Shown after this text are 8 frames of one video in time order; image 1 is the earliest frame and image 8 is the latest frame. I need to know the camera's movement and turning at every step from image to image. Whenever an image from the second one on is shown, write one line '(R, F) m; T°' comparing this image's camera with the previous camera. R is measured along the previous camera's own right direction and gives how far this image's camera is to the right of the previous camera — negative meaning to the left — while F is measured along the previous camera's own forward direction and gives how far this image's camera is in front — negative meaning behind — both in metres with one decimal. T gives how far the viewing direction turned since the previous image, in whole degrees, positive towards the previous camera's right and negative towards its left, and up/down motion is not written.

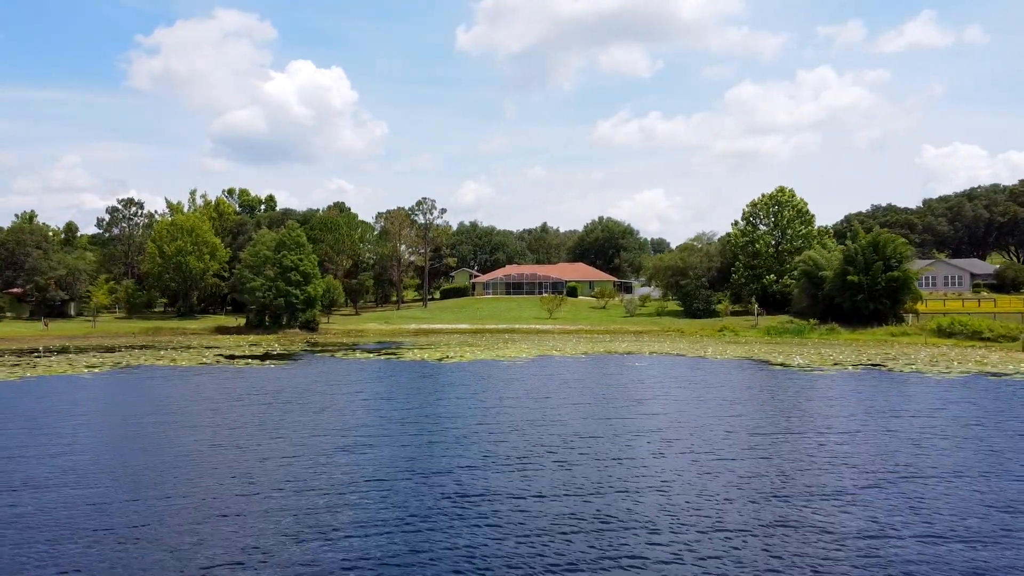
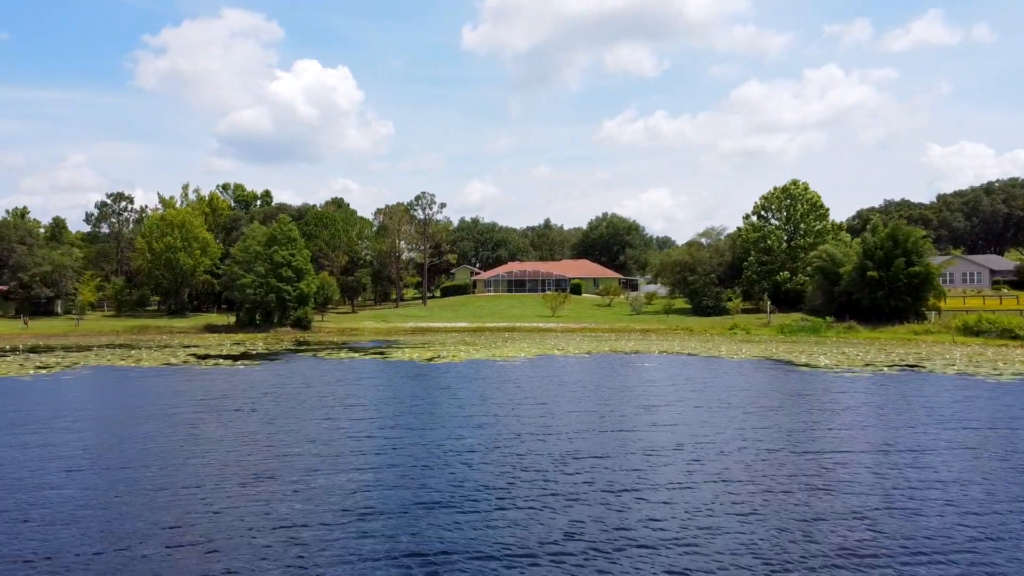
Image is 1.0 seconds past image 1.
(+0.3, +2.6) m; 0°
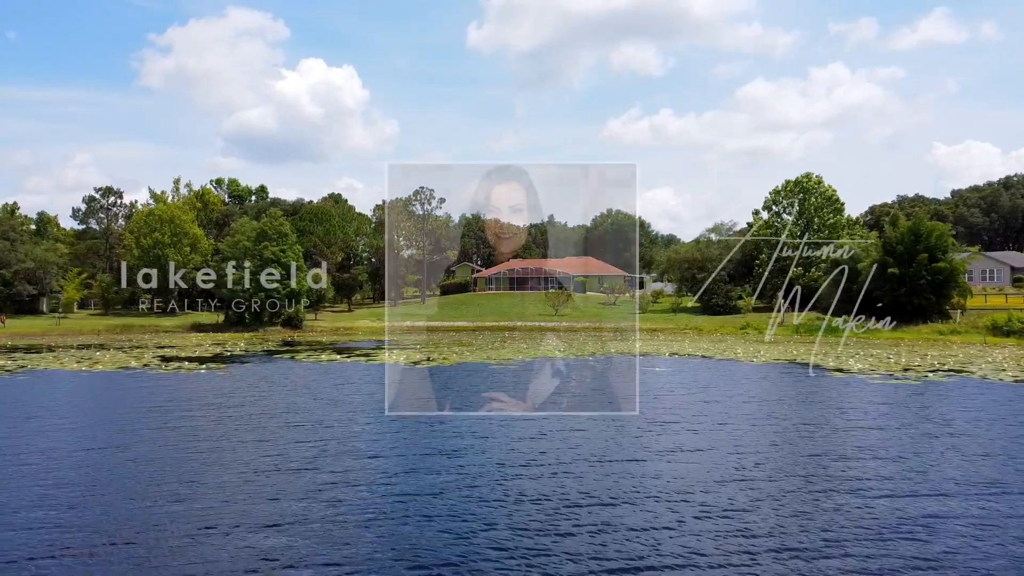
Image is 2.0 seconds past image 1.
(+0.3, +2.7) m; 0°
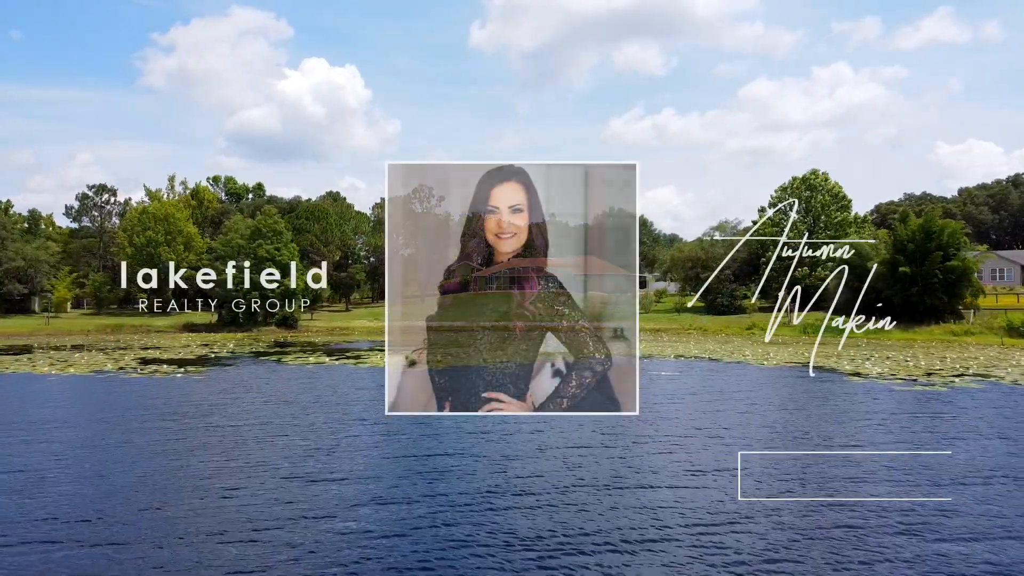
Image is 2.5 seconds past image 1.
(+0.2, +1.3) m; 0°
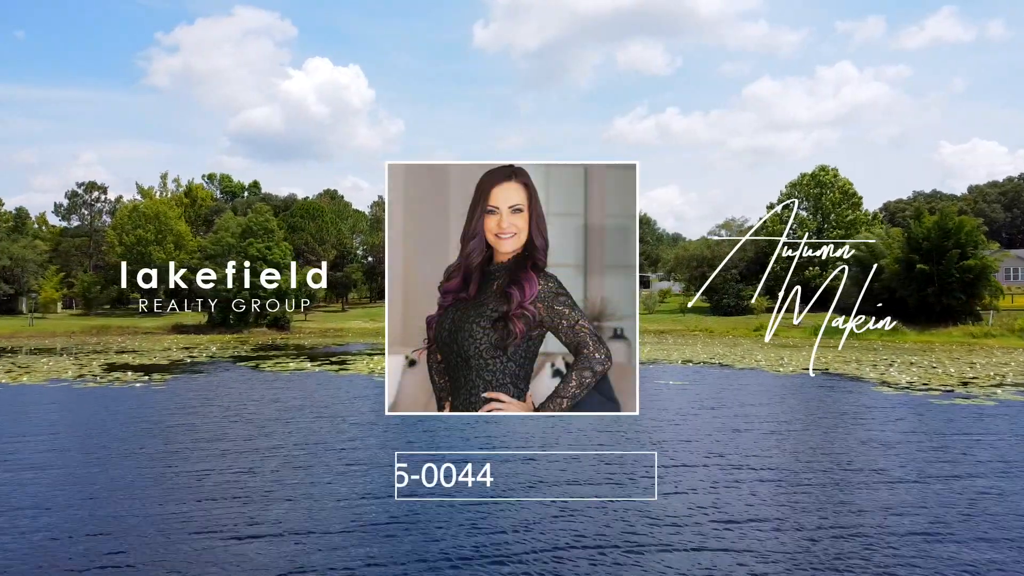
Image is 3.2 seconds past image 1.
(+0.3, +1.9) m; 0°
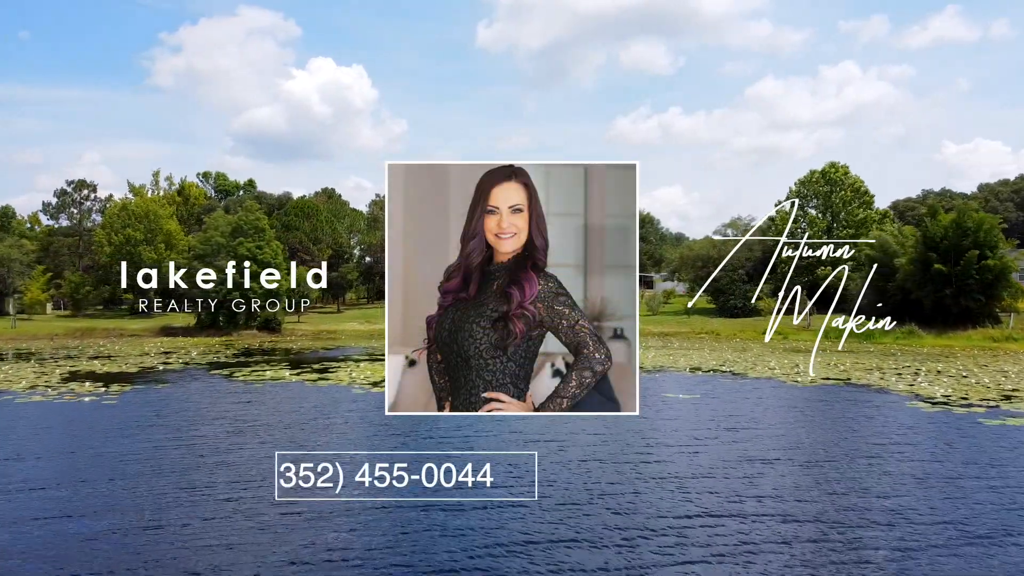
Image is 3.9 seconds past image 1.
(+0.3, +1.9) m; 0°
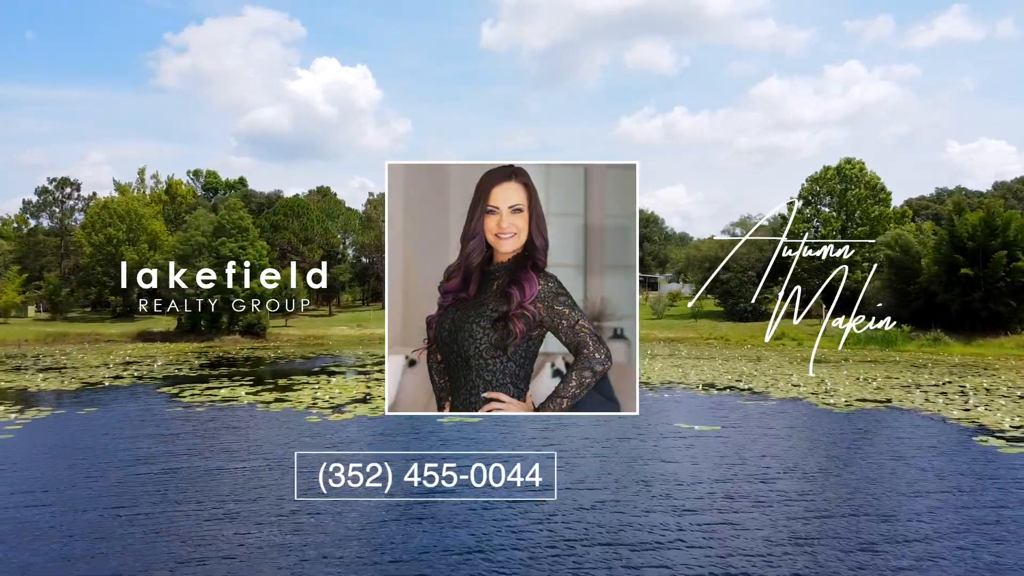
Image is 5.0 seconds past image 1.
(+0.4, +2.9) m; 0°
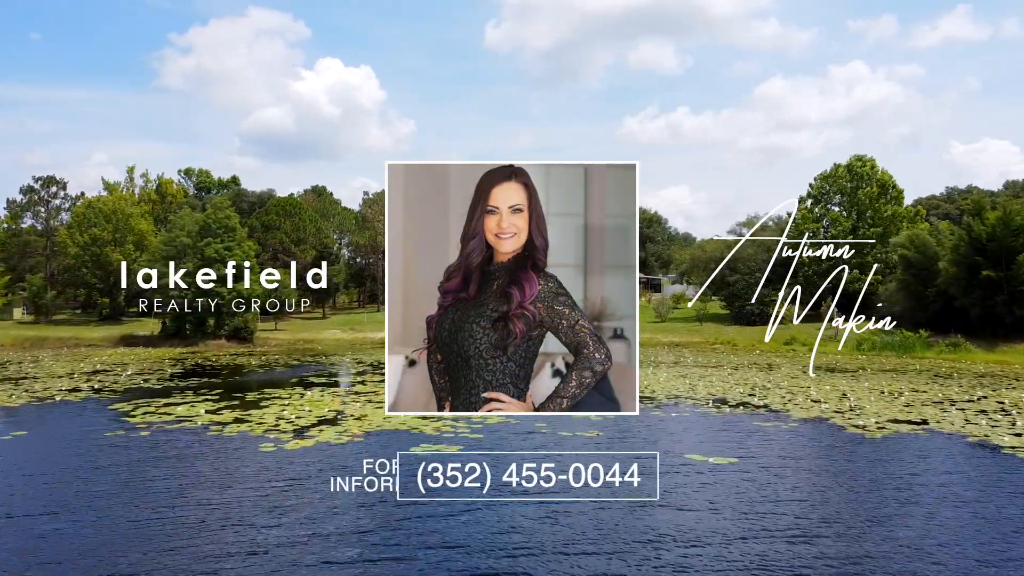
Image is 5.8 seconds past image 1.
(+0.3, +2.0) m; 0°
